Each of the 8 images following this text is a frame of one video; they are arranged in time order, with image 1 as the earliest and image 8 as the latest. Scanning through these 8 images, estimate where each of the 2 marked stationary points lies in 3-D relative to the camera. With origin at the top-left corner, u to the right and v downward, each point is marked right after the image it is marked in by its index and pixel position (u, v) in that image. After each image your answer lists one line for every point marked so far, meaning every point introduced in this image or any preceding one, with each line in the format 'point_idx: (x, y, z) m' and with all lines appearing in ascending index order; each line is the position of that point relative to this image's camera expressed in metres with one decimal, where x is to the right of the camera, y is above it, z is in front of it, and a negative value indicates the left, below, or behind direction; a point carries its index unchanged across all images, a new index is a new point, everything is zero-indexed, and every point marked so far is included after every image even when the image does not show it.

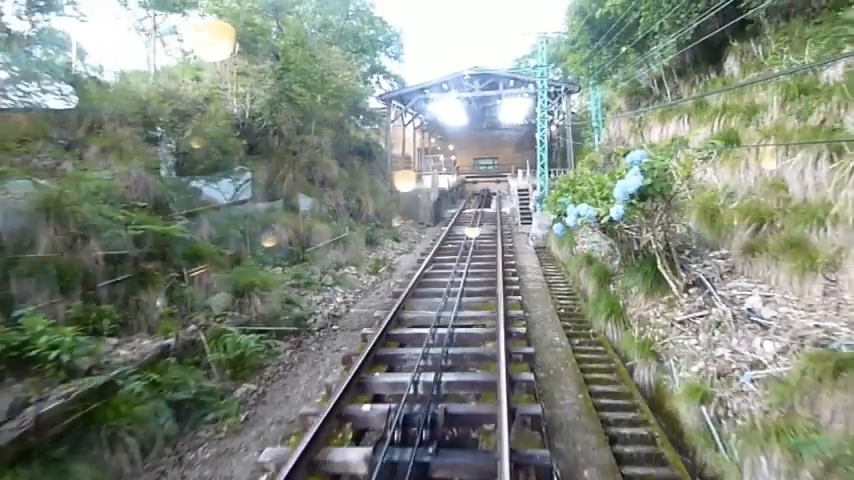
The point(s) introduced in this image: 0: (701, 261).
0: (+2.2, -0.2, +5.1) m
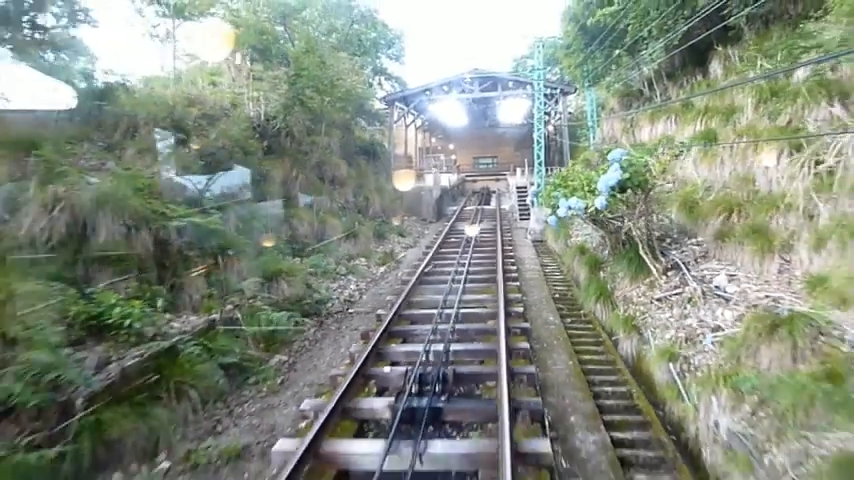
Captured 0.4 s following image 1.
0: (+2.2, -0.1, +5.7) m
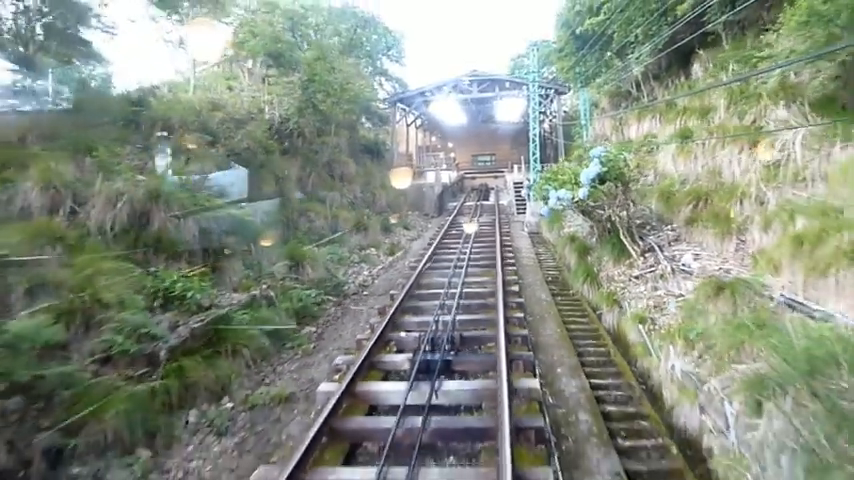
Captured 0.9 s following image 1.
0: (+2.3, +0.1, +6.5) m
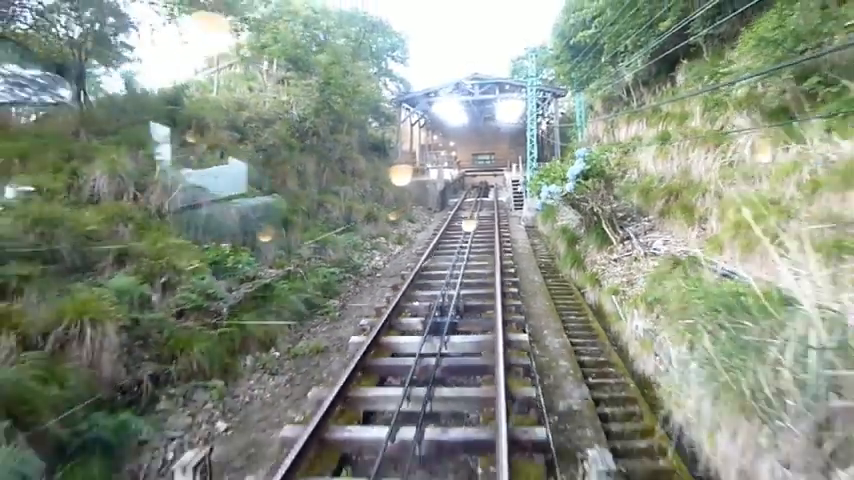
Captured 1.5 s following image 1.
0: (+2.4, +0.2, +7.4) m
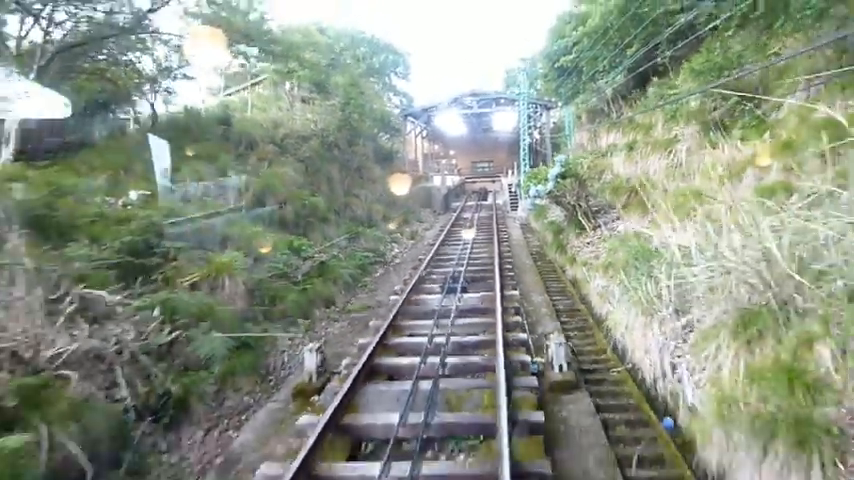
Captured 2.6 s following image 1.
0: (+2.6, +0.4, +9.3) m
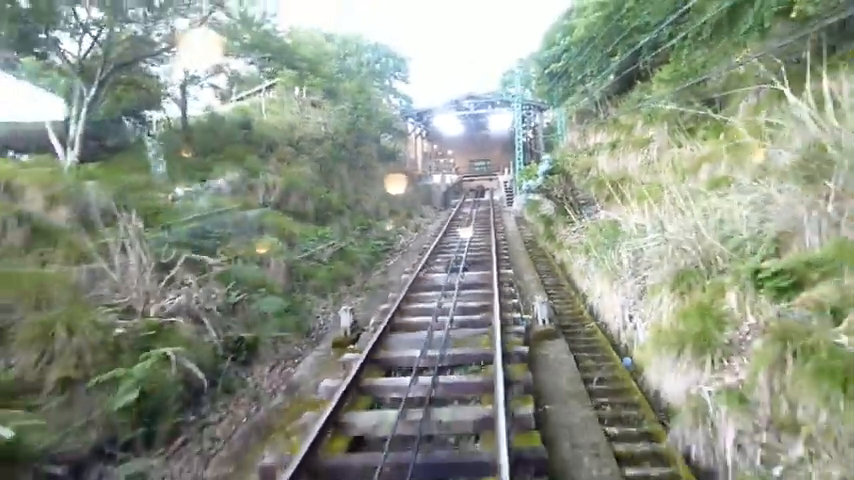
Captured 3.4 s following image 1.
0: (+2.6, +0.5, +10.4) m
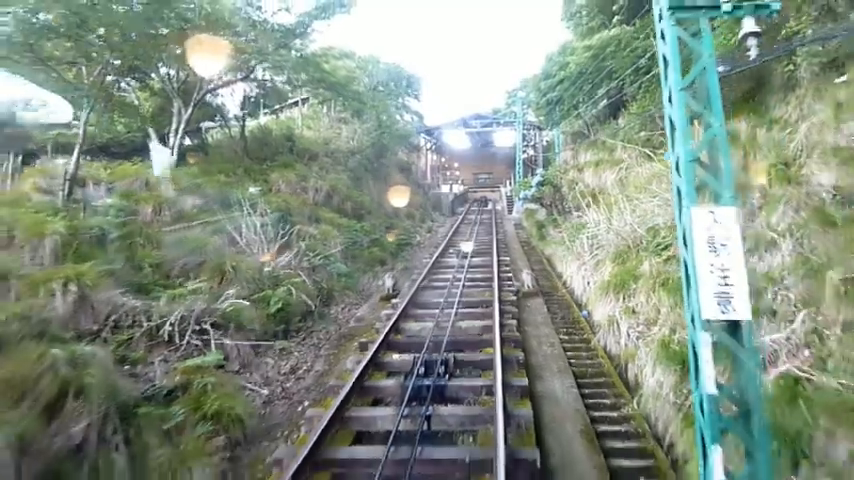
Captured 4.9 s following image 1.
0: (+2.9, +0.5, +12.9) m
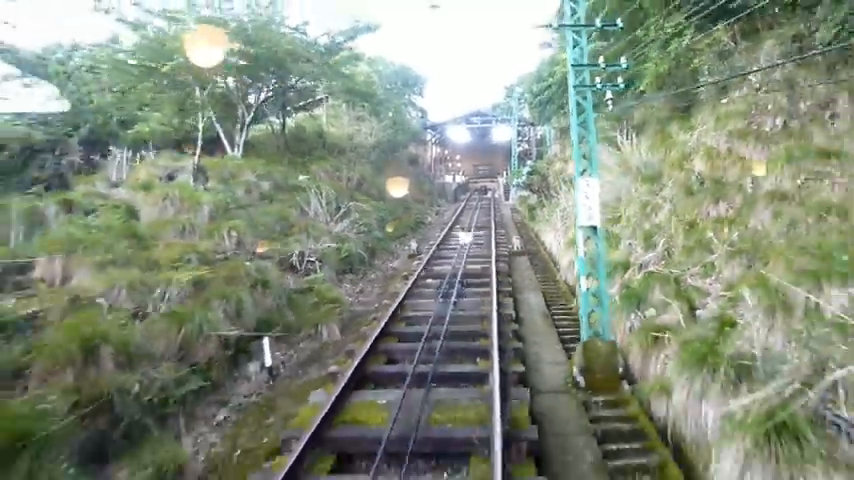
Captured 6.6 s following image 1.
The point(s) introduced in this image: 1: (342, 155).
0: (+3.2, +1.1, +15.8) m
1: (-2.3, +2.4, +17.7) m
